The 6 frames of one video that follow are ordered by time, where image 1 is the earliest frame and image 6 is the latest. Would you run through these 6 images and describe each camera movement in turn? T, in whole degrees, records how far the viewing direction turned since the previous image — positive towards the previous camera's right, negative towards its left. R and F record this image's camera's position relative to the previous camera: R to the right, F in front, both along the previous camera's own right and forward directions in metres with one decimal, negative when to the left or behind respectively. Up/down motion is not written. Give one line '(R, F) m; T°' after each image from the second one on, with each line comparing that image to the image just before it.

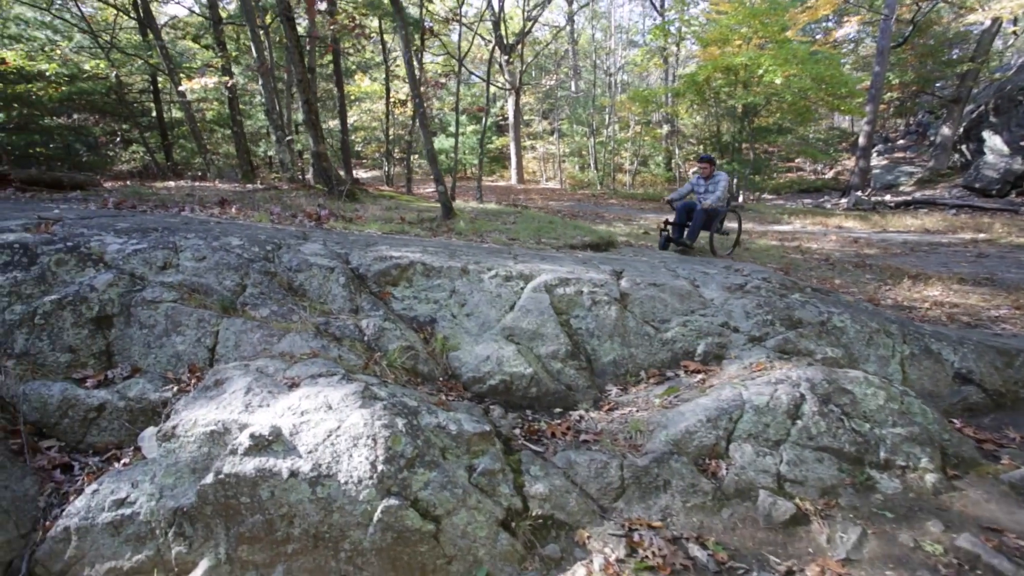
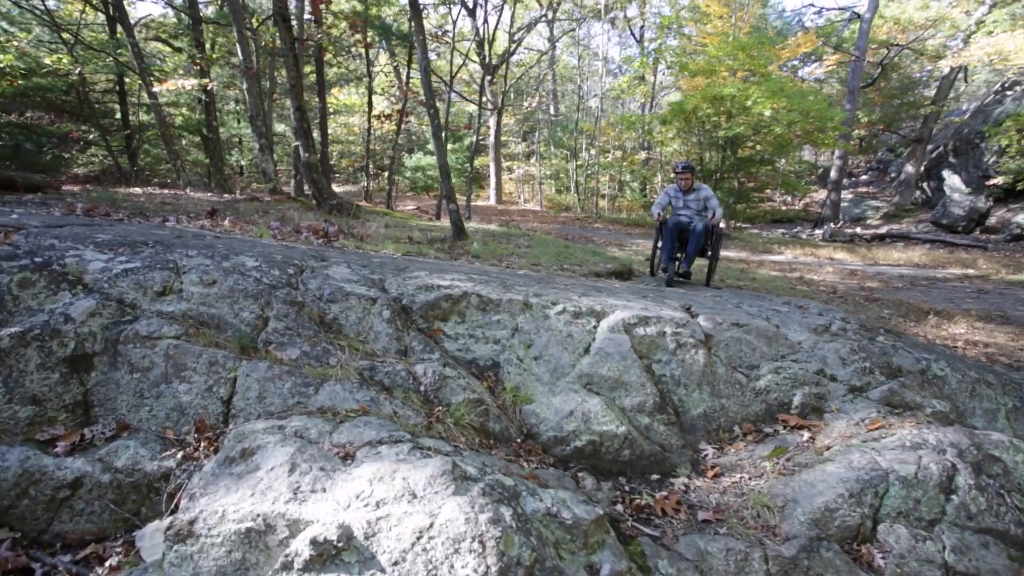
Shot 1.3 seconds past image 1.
(-0.8, +0.7) m; +4°
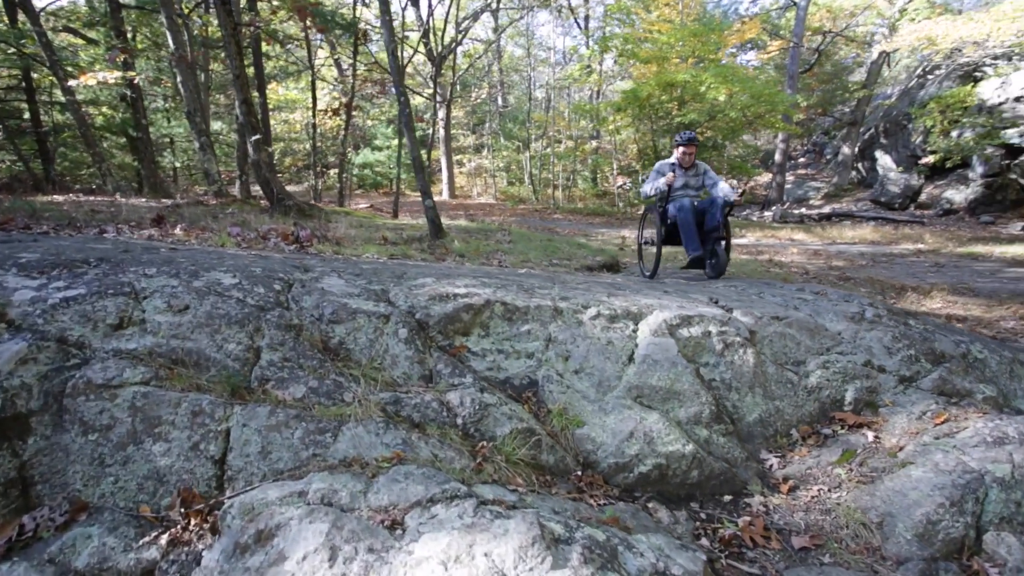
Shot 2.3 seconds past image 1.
(-0.5, +0.5) m; +5°
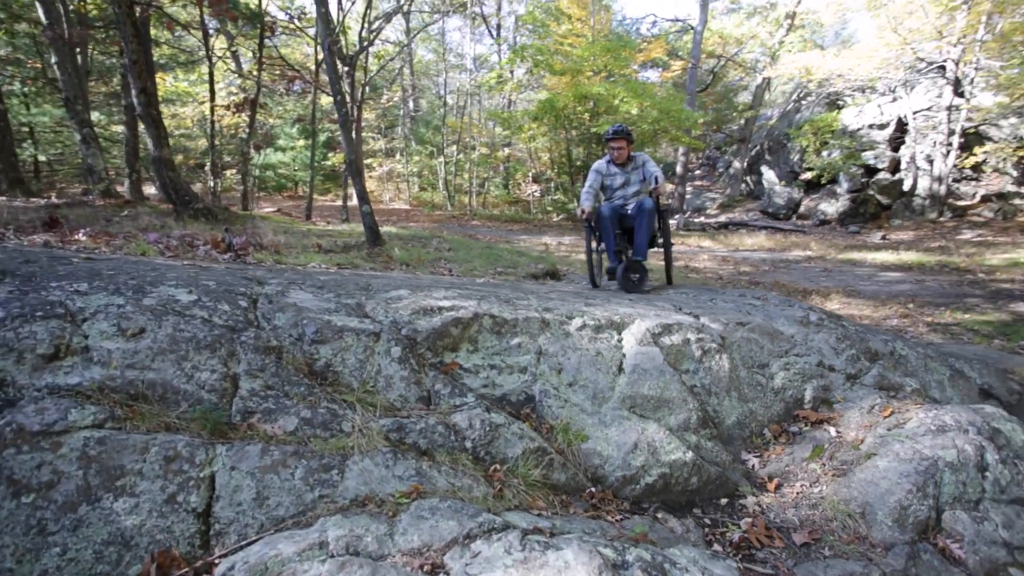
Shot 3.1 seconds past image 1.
(-0.5, +0.2) m; +10°
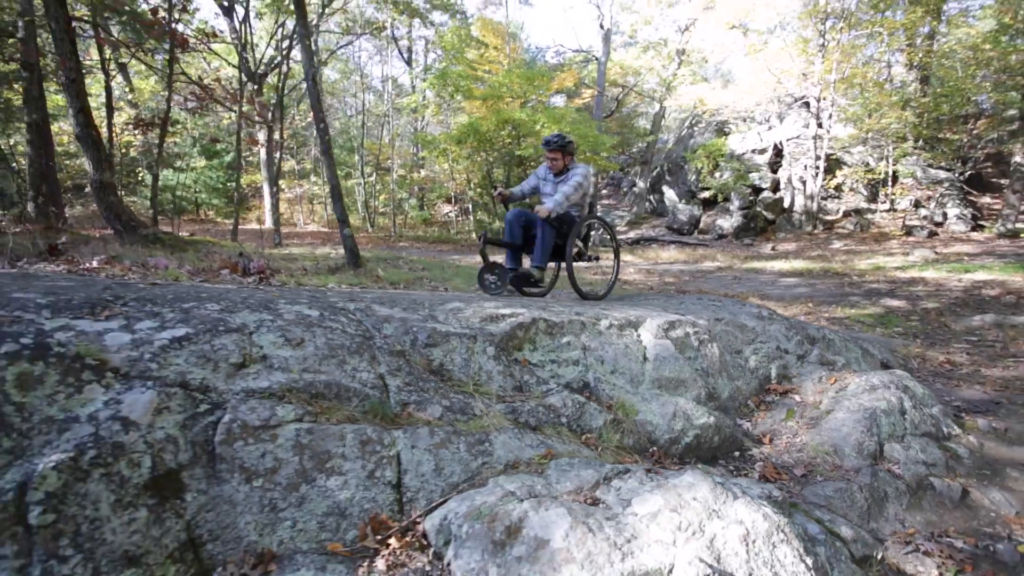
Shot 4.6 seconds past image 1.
(-1.1, -0.6) m; +10°
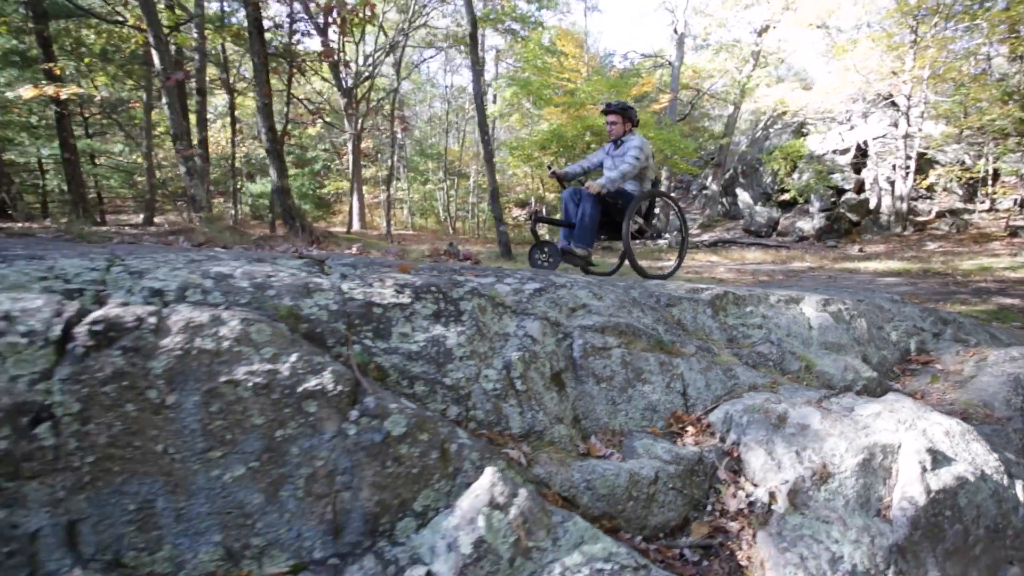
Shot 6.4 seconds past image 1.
(-1.4, -1.2) m; -6°
